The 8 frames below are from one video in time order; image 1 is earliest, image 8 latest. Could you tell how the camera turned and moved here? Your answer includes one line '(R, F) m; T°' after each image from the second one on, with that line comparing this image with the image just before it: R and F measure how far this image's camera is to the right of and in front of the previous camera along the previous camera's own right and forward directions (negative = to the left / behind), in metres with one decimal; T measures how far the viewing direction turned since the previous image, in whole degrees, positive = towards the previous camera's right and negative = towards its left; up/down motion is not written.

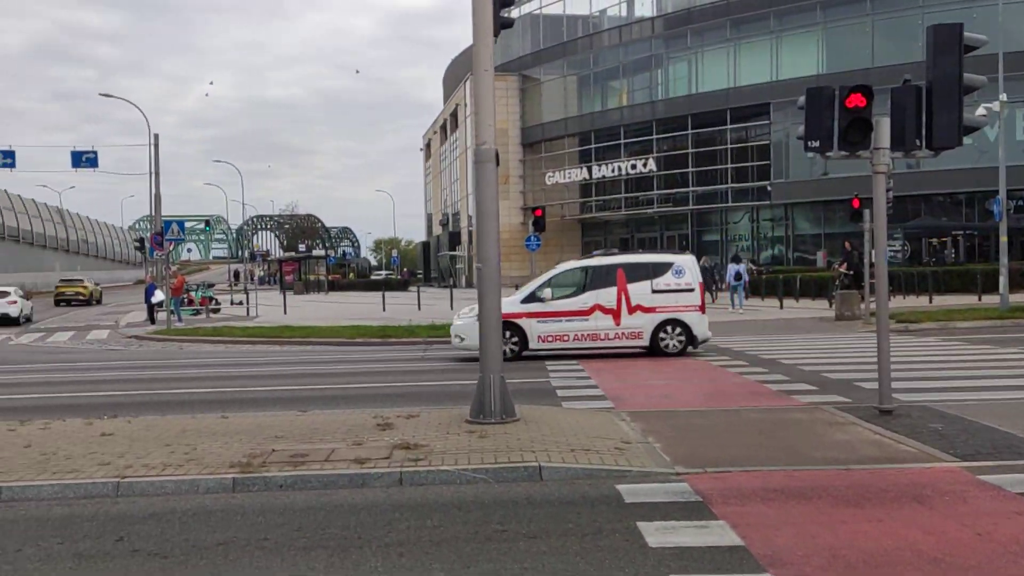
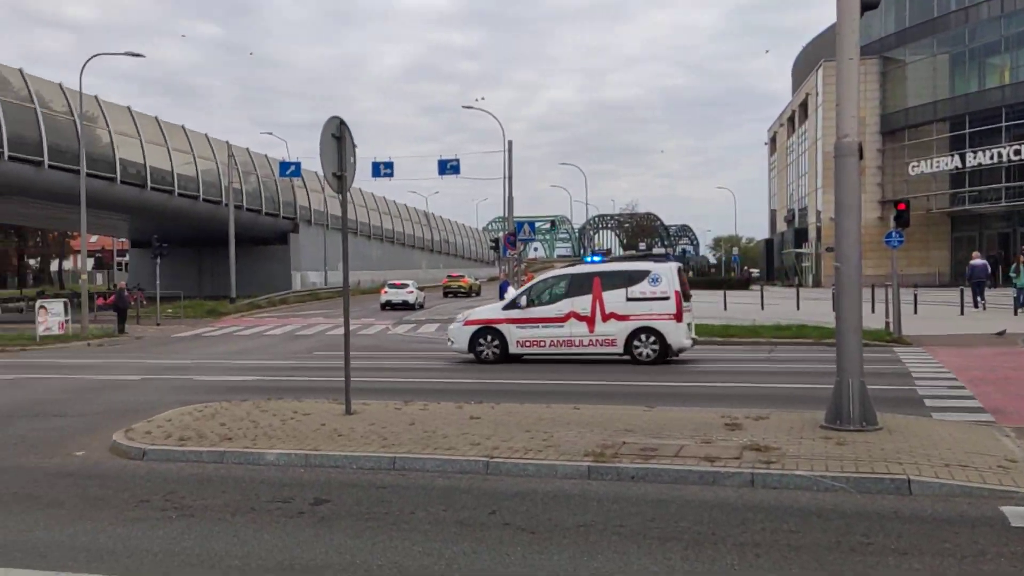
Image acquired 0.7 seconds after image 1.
(-0.2, -0.1) m; -21°
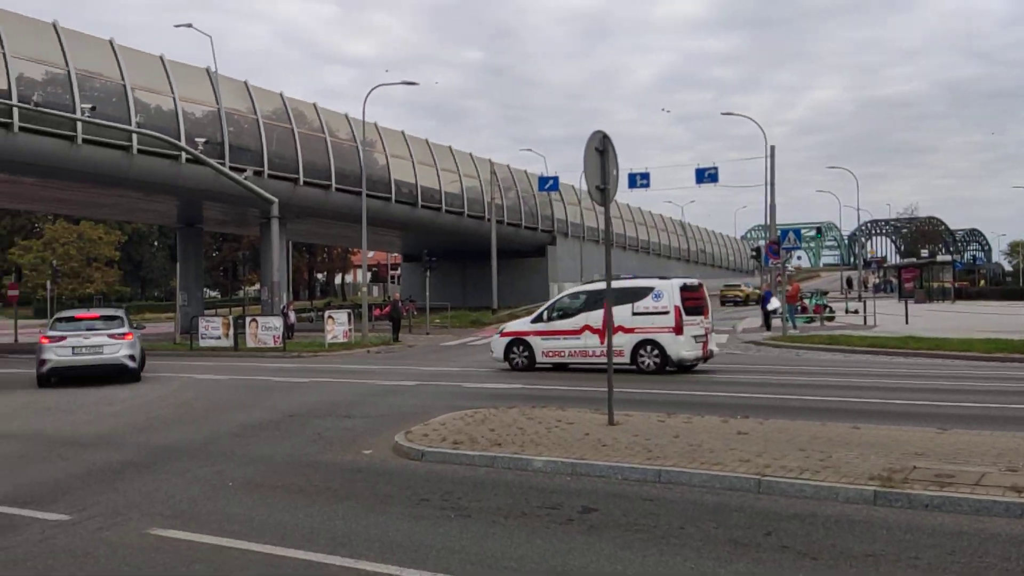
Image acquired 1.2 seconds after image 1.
(-0.2, 0.0) m; -16°
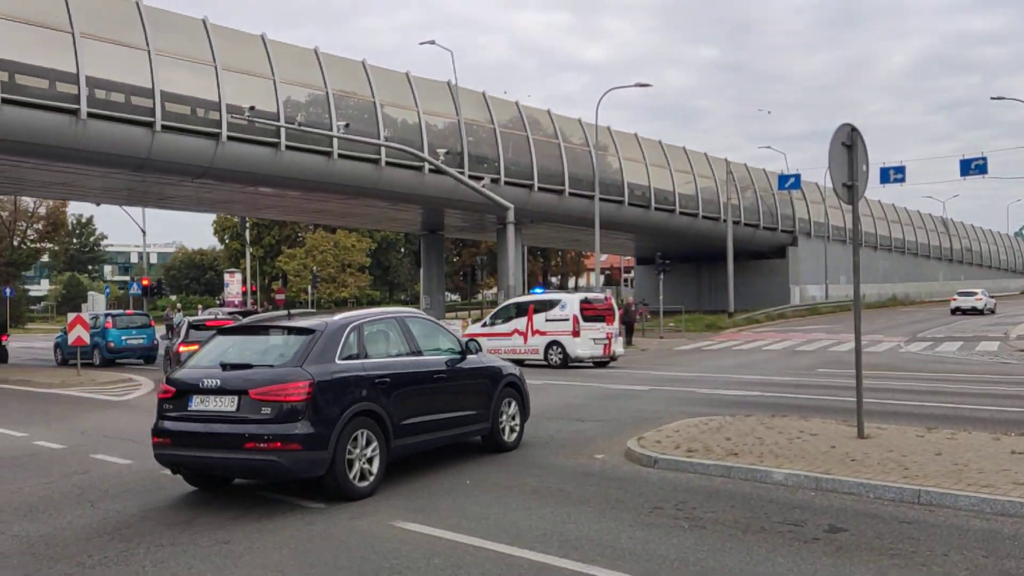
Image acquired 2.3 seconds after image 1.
(0.0, +0.2) m; -15°
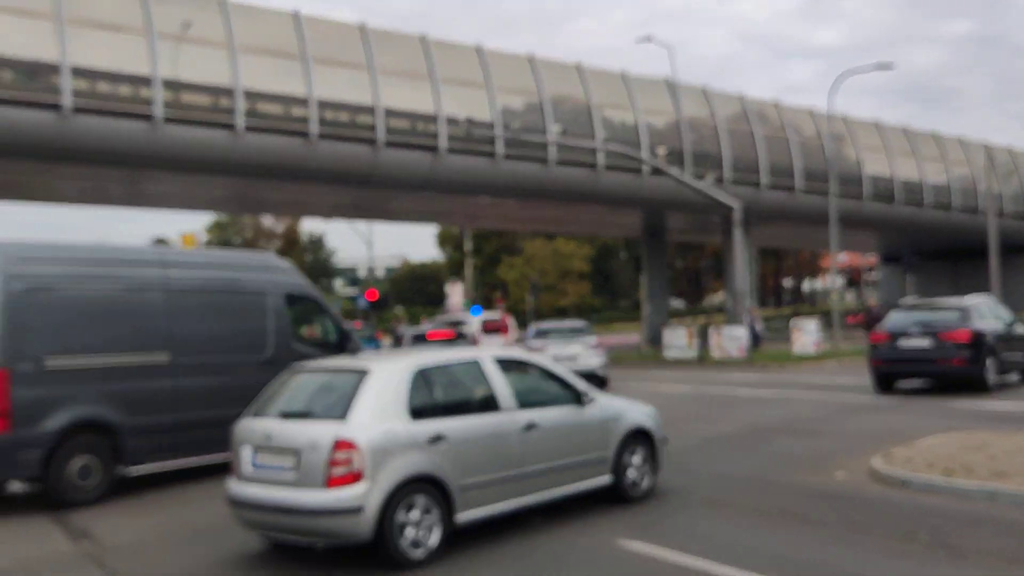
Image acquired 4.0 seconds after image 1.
(-0.1, +0.9) m; -14°
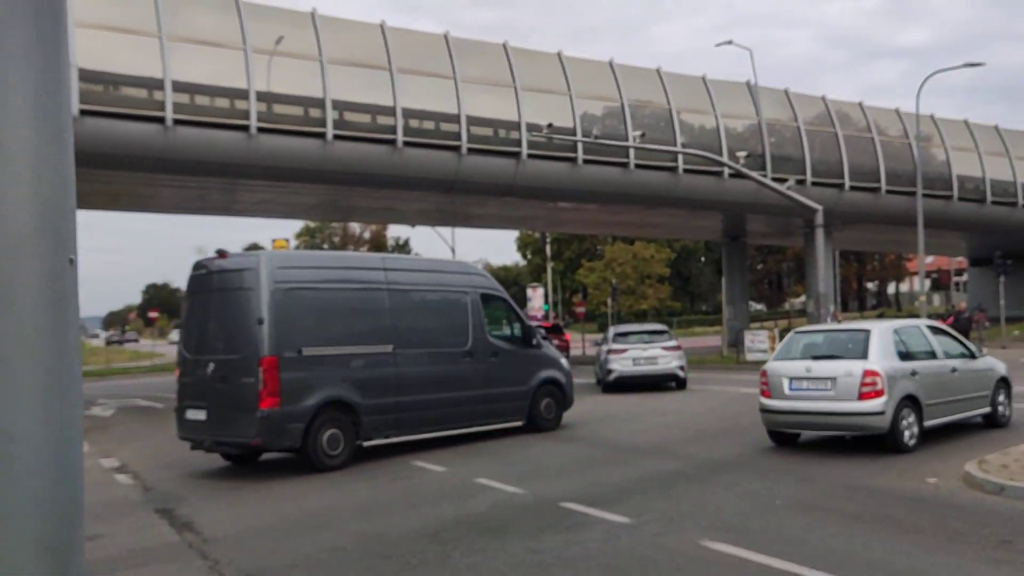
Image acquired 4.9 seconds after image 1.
(-0.1, -0.4) m; -5°
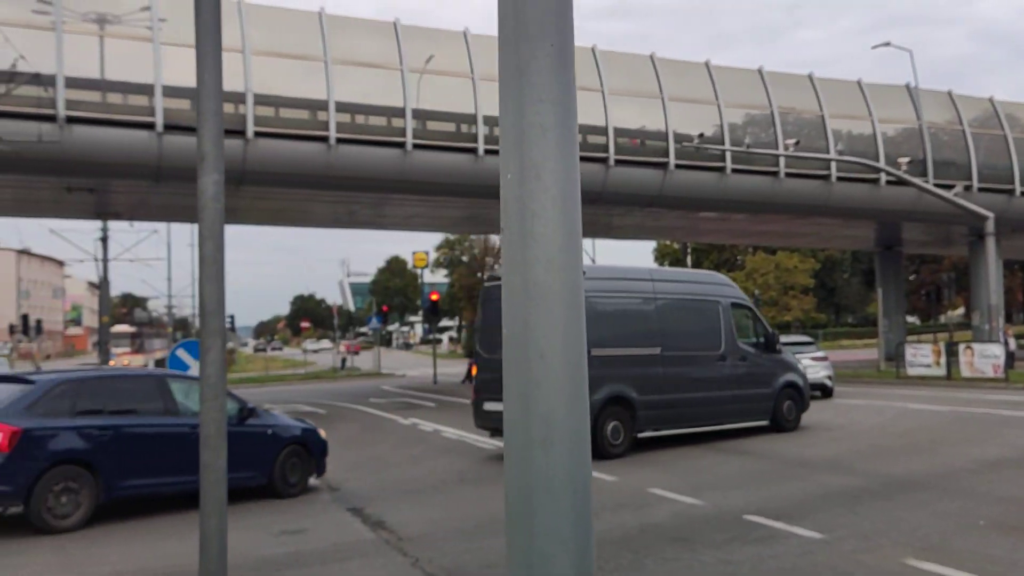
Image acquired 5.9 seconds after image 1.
(-0.7, -0.2) m; -8°
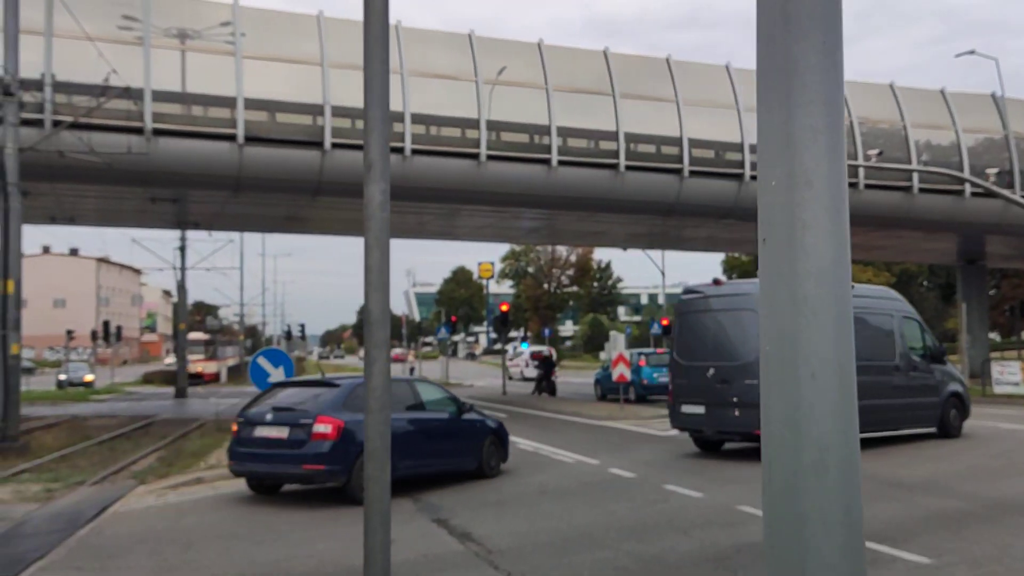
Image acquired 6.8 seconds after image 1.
(-0.4, +0.1) m; -4°
